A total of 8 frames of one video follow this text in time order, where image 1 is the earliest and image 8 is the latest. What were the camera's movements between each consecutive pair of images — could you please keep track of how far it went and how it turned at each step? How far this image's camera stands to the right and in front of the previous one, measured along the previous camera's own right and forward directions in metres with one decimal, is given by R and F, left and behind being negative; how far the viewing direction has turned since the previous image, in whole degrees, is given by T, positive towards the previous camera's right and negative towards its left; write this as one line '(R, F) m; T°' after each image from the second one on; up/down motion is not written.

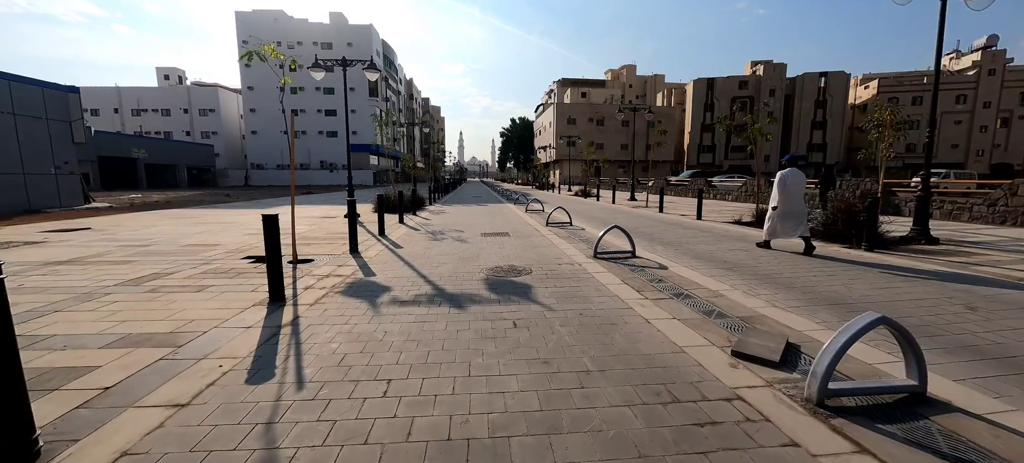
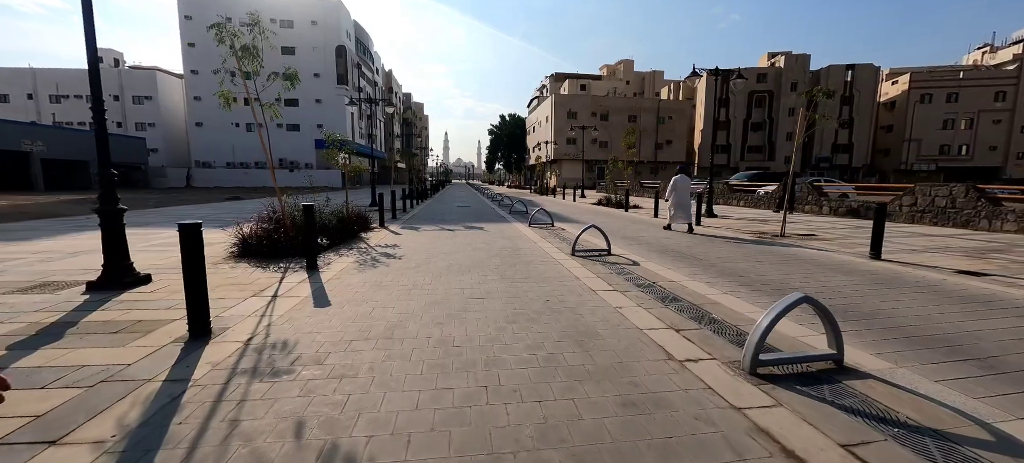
(0.0, -0.4) m; +2°
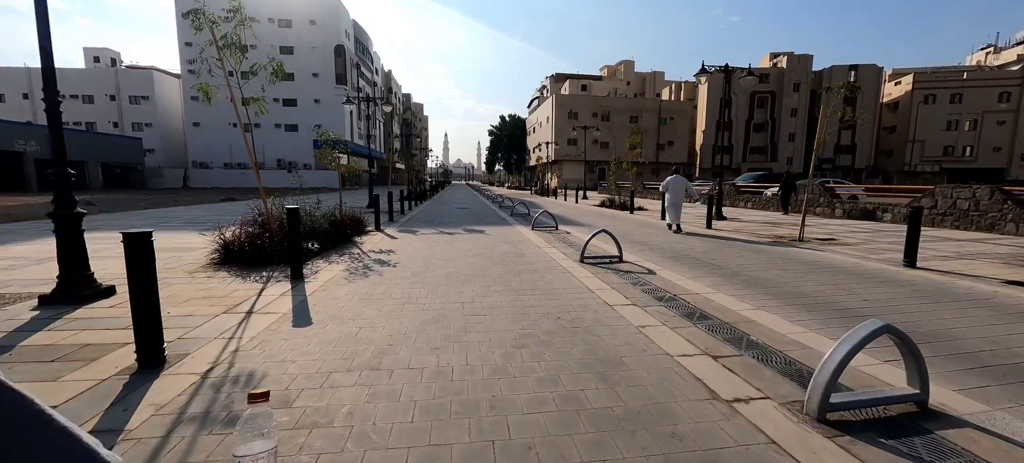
(-0.1, +0.6) m; 0°
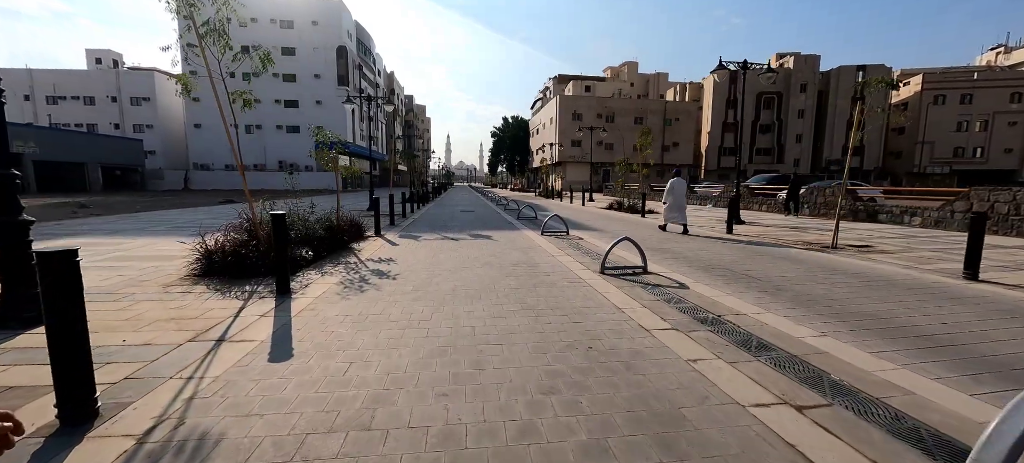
(-0.2, +0.7) m; 0°
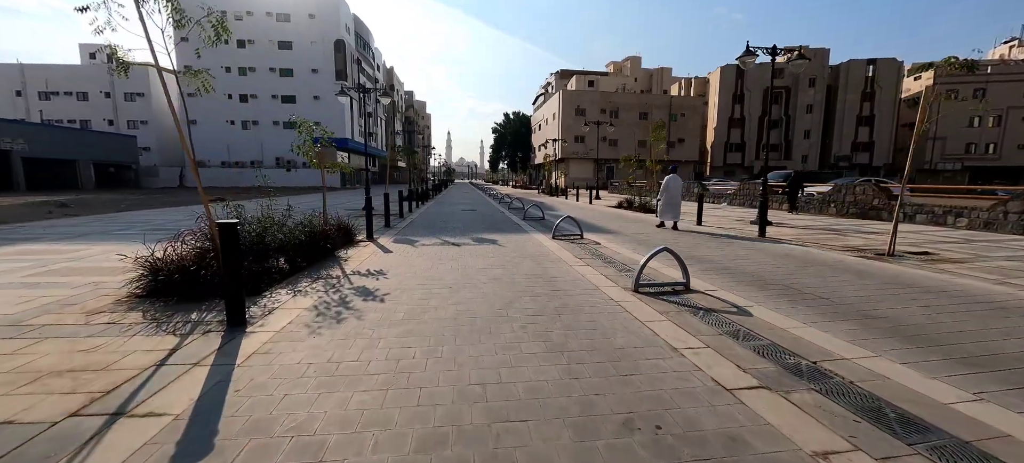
(-0.2, +1.1) m; 0°
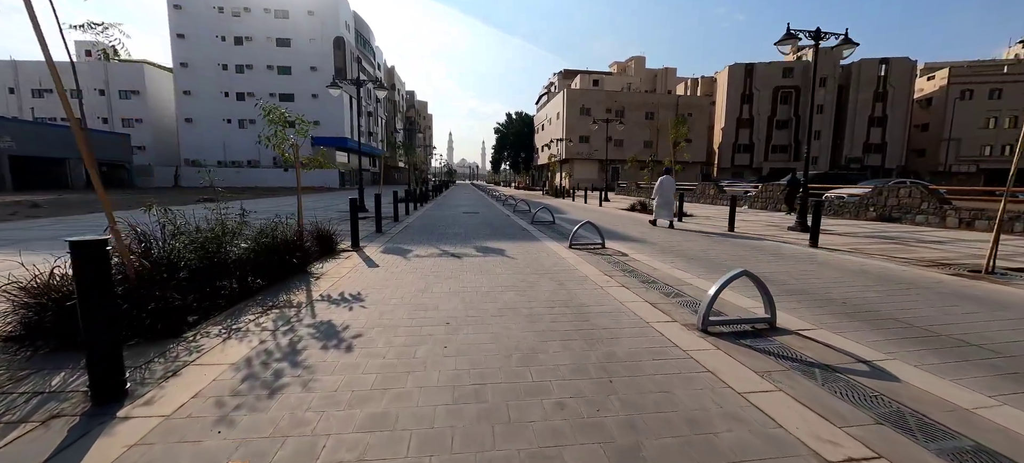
(-0.2, +1.4) m; 0°
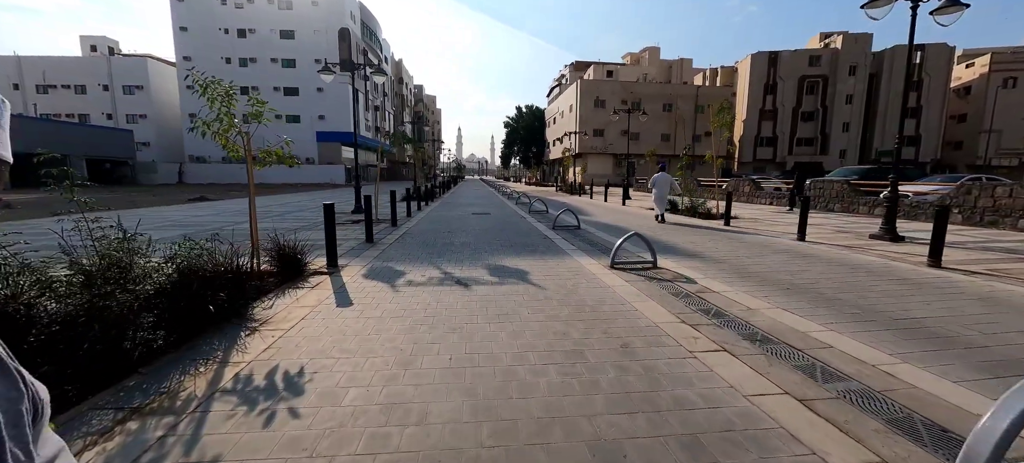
(-0.2, +1.9) m; -1°
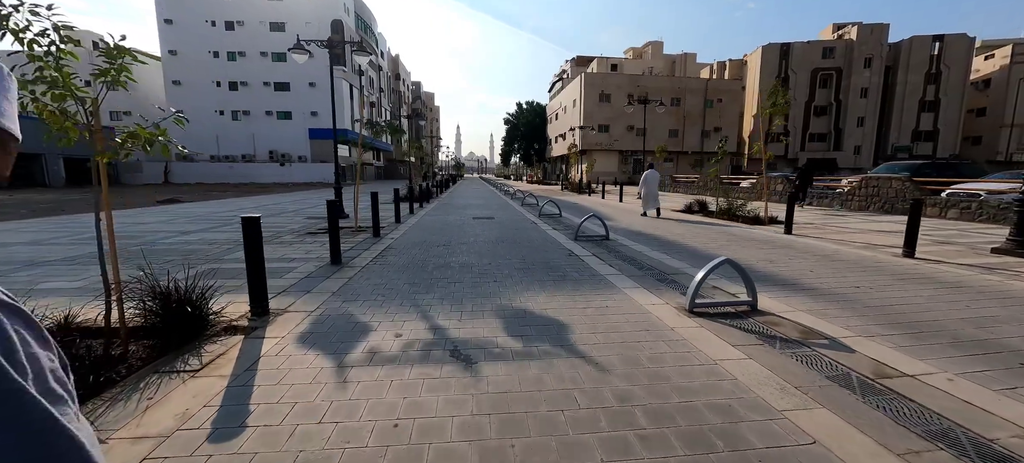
(-0.3, +2.2) m; 0°
